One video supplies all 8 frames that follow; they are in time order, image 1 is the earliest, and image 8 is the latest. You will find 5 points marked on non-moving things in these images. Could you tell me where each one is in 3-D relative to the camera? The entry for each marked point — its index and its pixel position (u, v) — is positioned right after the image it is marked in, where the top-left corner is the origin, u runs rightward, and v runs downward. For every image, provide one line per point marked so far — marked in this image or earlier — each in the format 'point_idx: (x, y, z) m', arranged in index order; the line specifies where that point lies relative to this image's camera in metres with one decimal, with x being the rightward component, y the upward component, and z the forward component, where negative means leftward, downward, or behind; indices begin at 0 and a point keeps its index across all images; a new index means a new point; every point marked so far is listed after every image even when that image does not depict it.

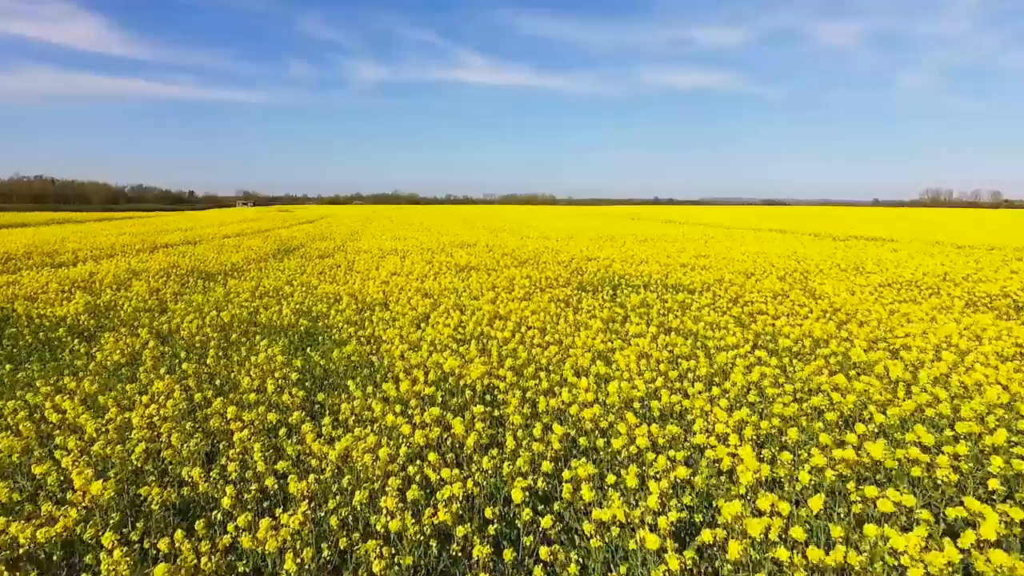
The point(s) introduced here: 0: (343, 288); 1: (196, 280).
0: (-2.0, 0.0, +12.3) m
1: (-4.3, +0.1, +14.0) m
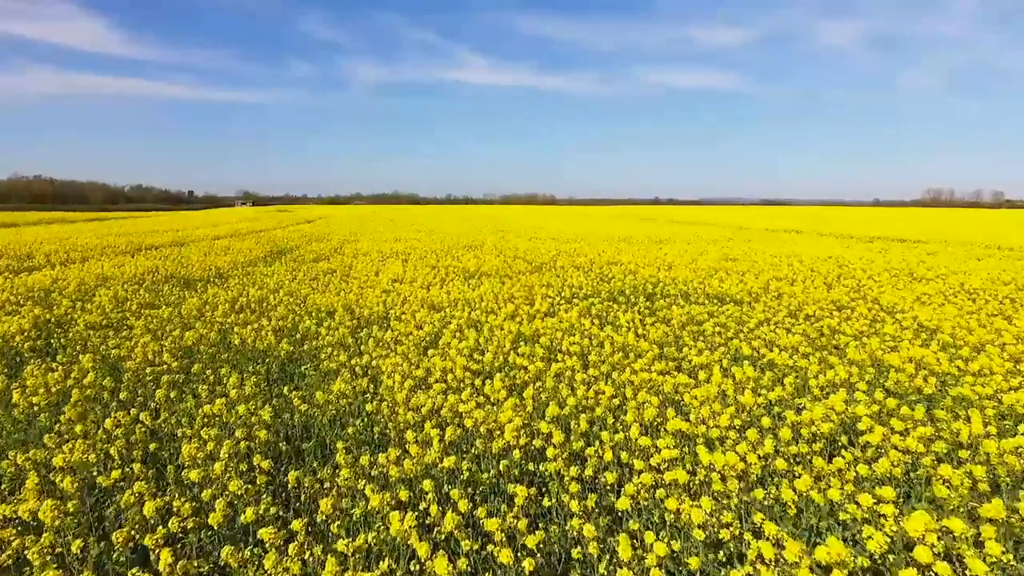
0: (-1.8, -0.1, +10.8) m
1: (-4.1, 0.0, +12.4) m
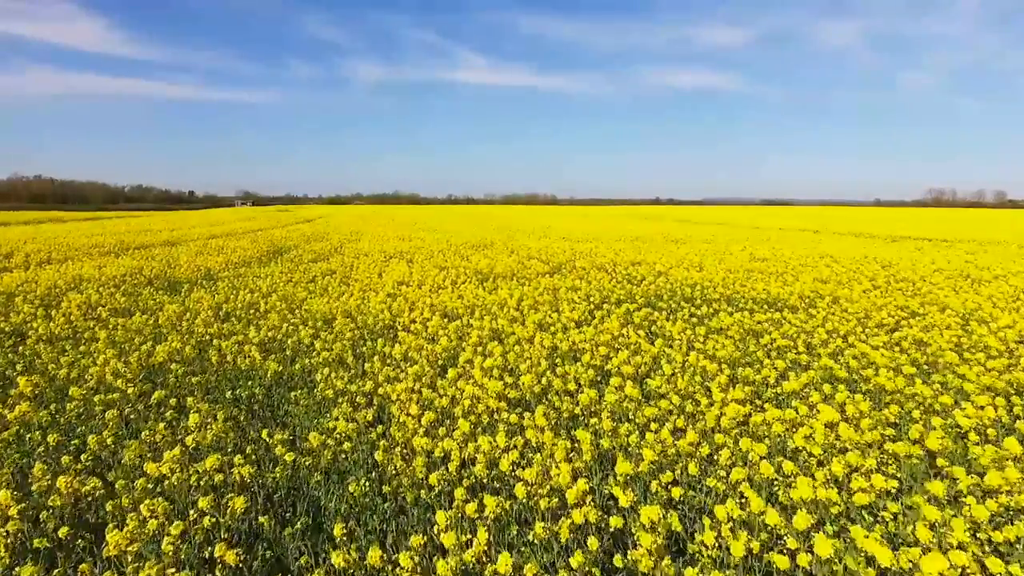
0: (-1.6, -0.1, +9.5) m
1: (-3.9, -0.1, +11.2) m
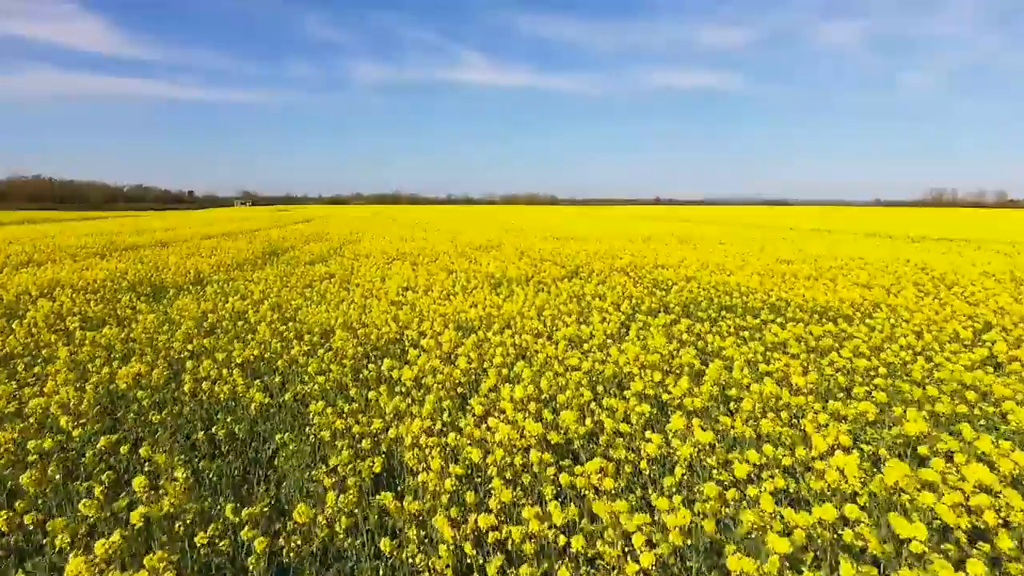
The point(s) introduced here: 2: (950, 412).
0: (-1.5, -0.2, +8.5) m
1: (-3.7, -0.1, +10.1) m
2: (+1.9, -0.5, +4.4) m
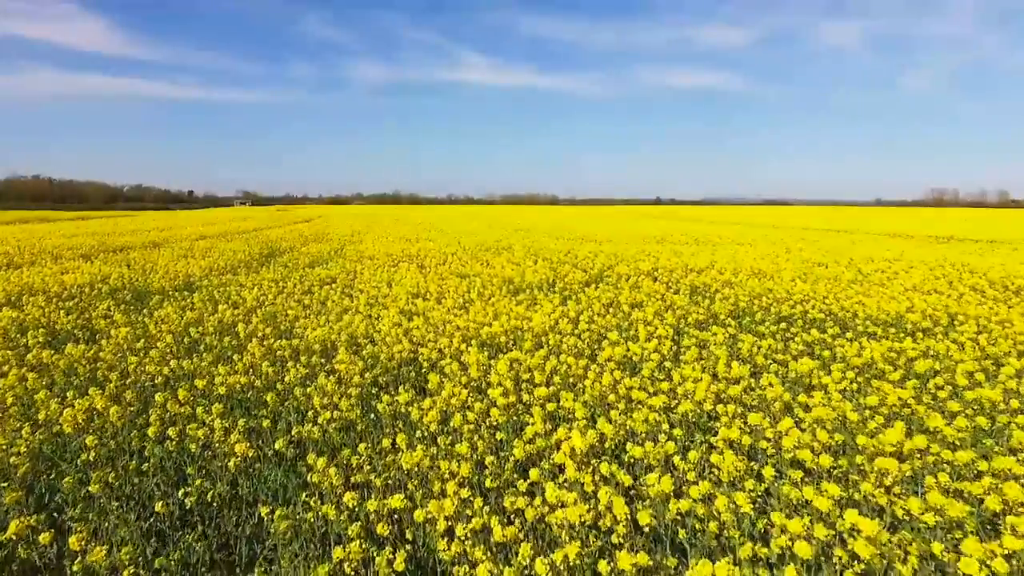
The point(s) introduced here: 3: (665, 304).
0: (-1.3, -0.3, +7.4) m
1: (-3.5, -0.2, +9.0) m
2: (+2.1, -0.6, +3.3) m
3: (+1.3, -0.1, +8.5) m
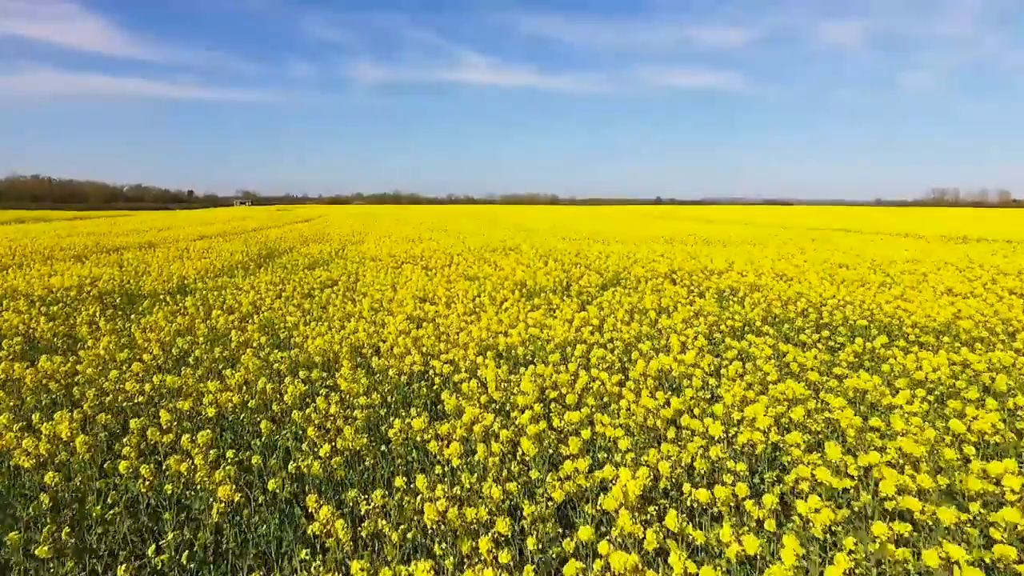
0: (-1.1, -0.3, +6.8) m
1: (-3.4, -0.2, +8.4) m
2: (+2.2, -0.6, +2.7) m
3: (+1.4, -0.2, +7.9) m
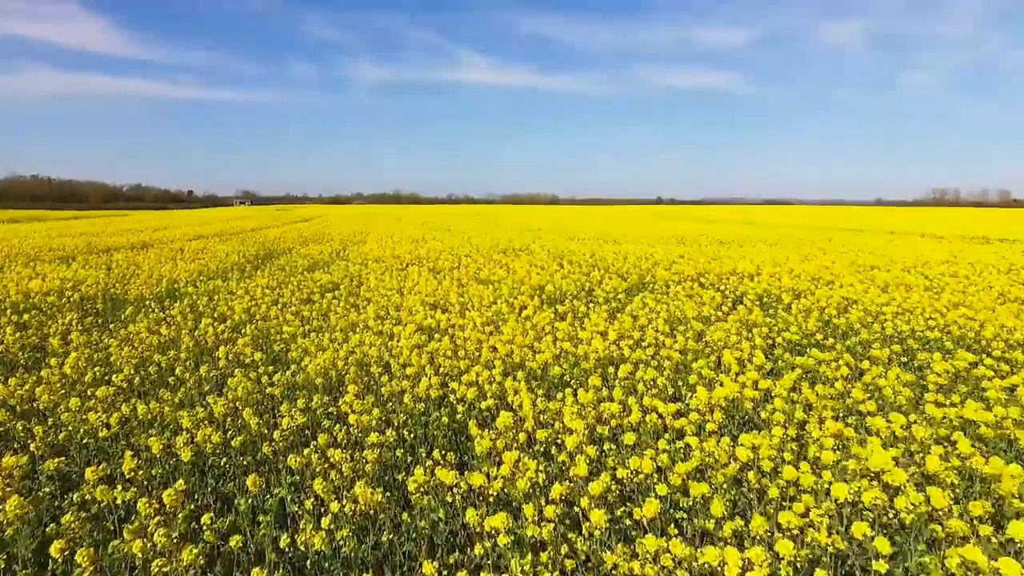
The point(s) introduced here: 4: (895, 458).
0: (-1.0, -0.4, +5.9) m
1: (-3.2, -0.3, +7.6) m
2: (+2.4, -0.7, +1.8) m
3: (+1.5, -0.2, +7.1) m
4: (+1.2, -0.5, +3.3) m
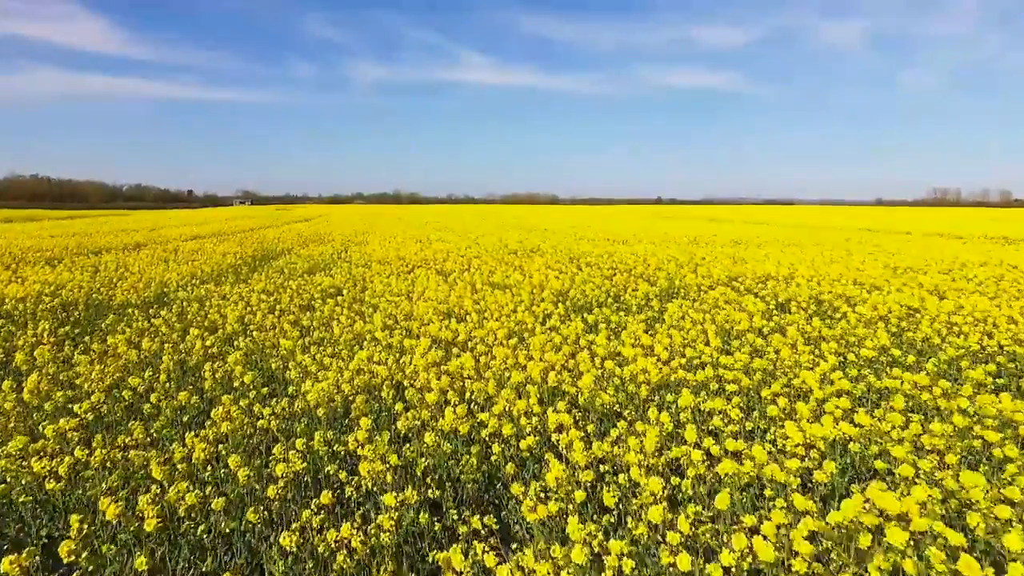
0: (-0.8, -0.4, +5.1) m
1: (-3.1, -0.3, +6.7) m
2: (+2.5, -0.7, +1.0) m
3: (+1.7, -0.3, +6.2) m
4: (+1.4, -0.6, +2.4) m
